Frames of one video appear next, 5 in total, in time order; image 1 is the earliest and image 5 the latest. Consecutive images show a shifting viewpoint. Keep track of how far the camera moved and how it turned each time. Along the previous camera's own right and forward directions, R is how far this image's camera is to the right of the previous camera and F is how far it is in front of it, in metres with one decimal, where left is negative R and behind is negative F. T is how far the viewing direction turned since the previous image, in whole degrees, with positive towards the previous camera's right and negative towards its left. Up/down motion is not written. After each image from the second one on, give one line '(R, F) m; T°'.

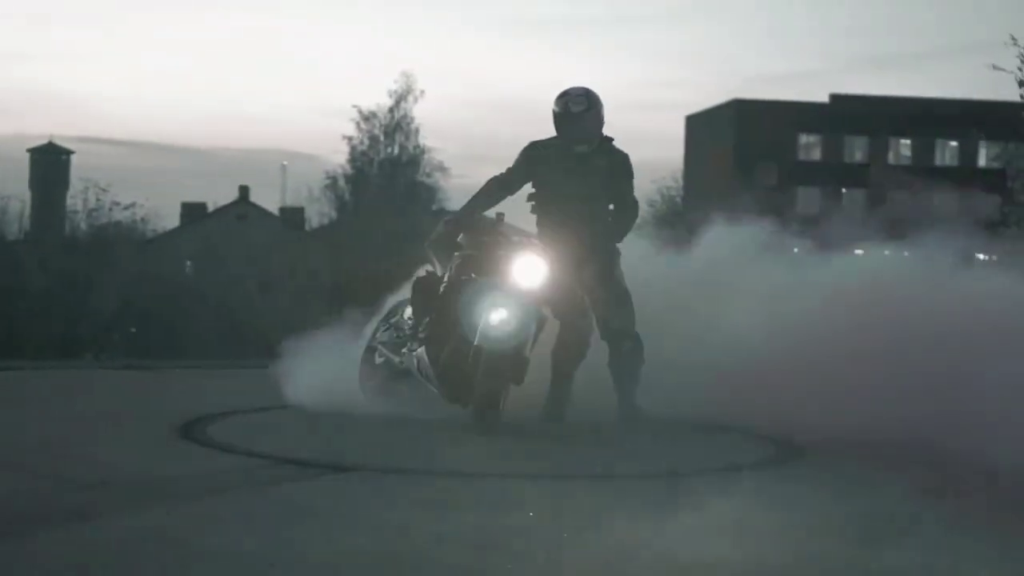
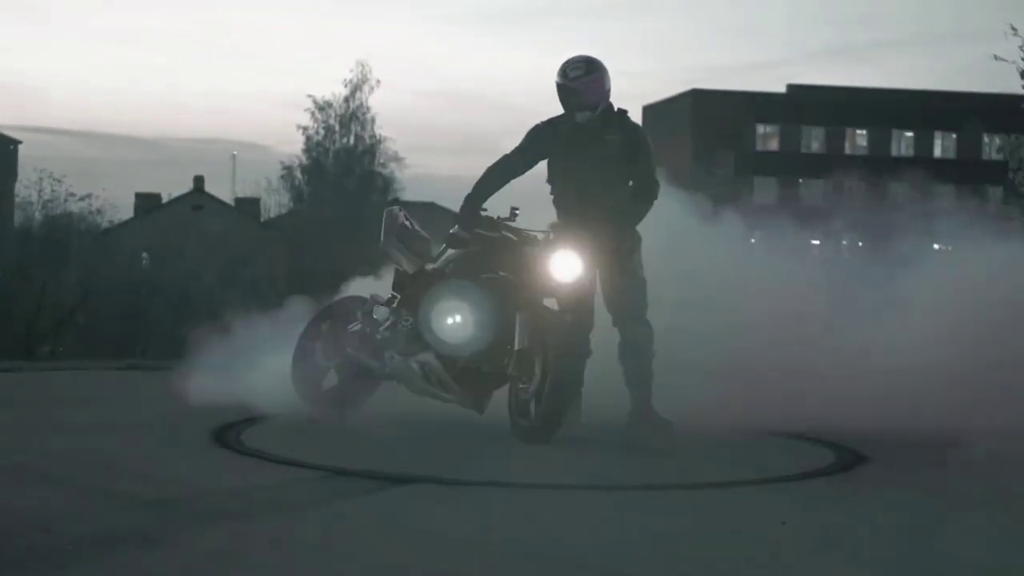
(-0.3, +0.2) m; +2°
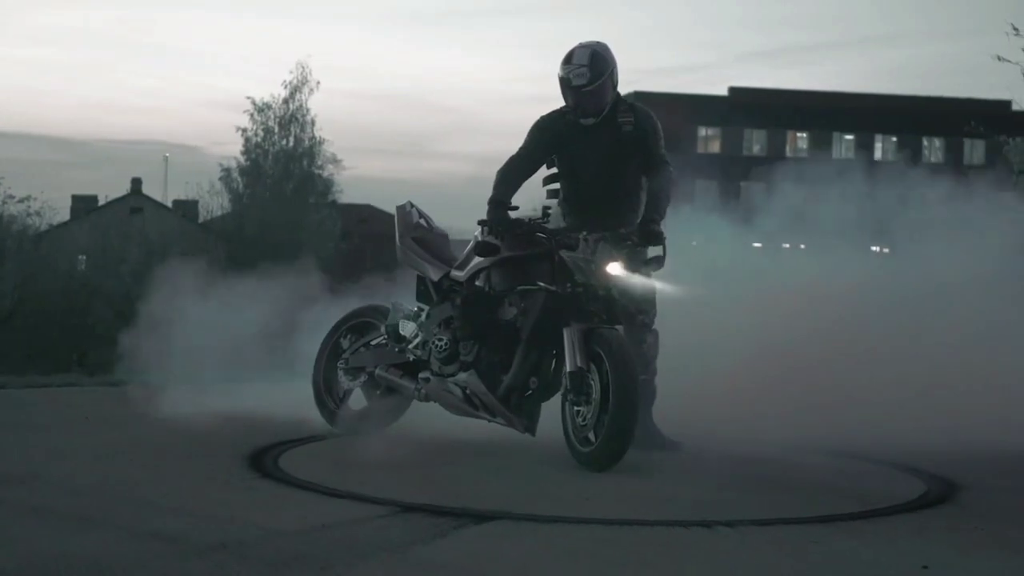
(-0.5, +0.6) m; +3°
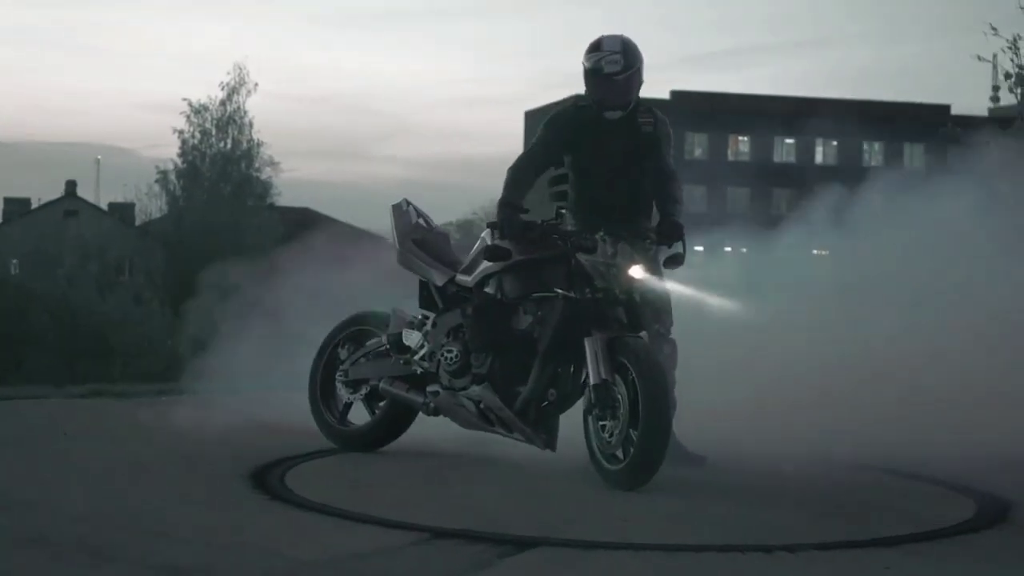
(-0.3, +0.4) m; +3°
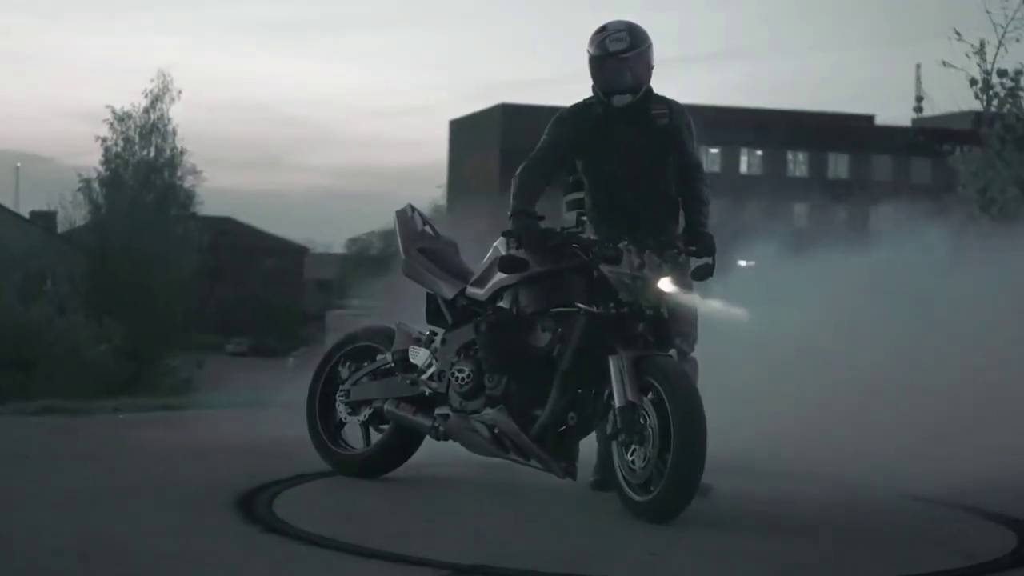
(-0.4, +0.4) m; +3°
